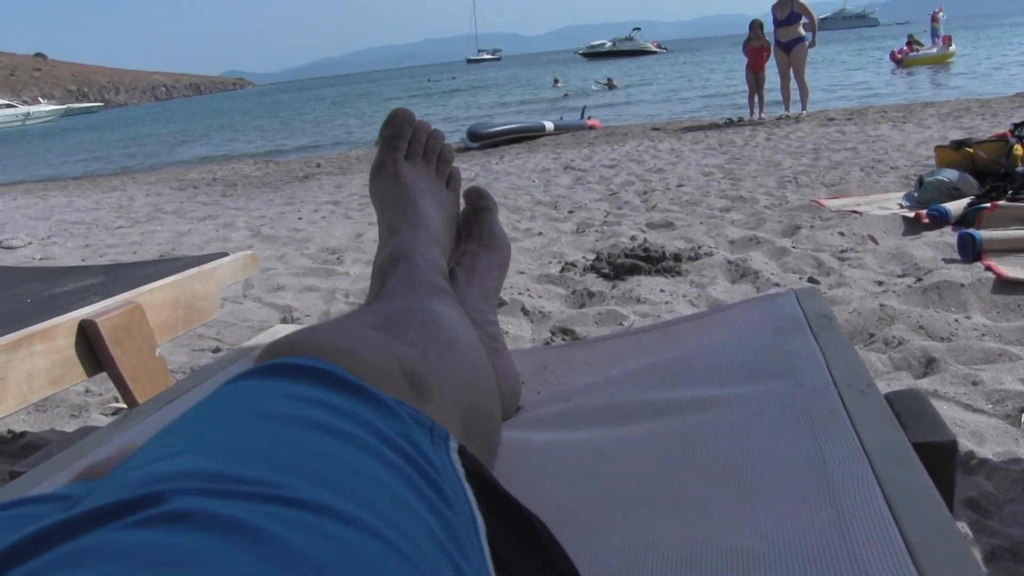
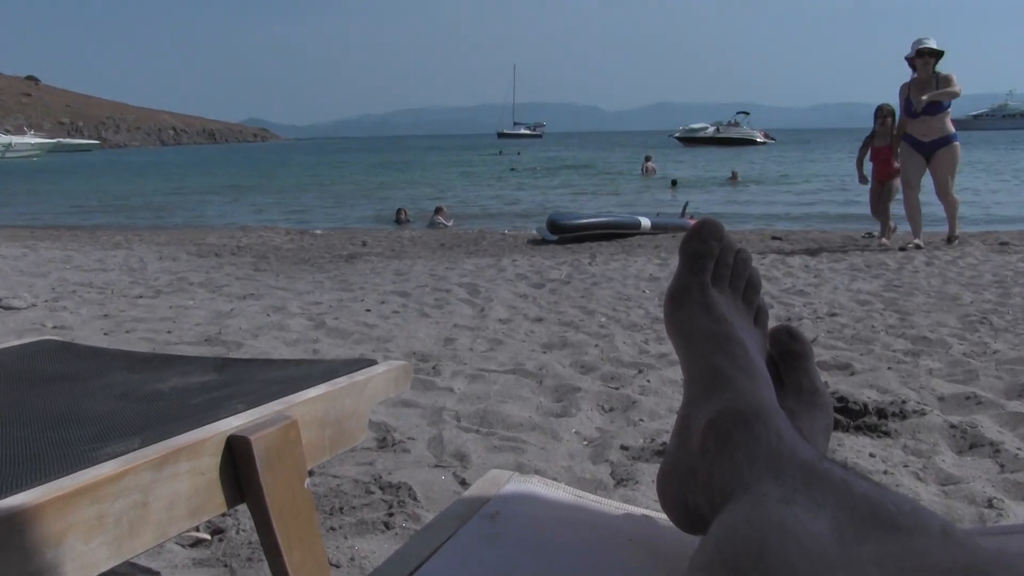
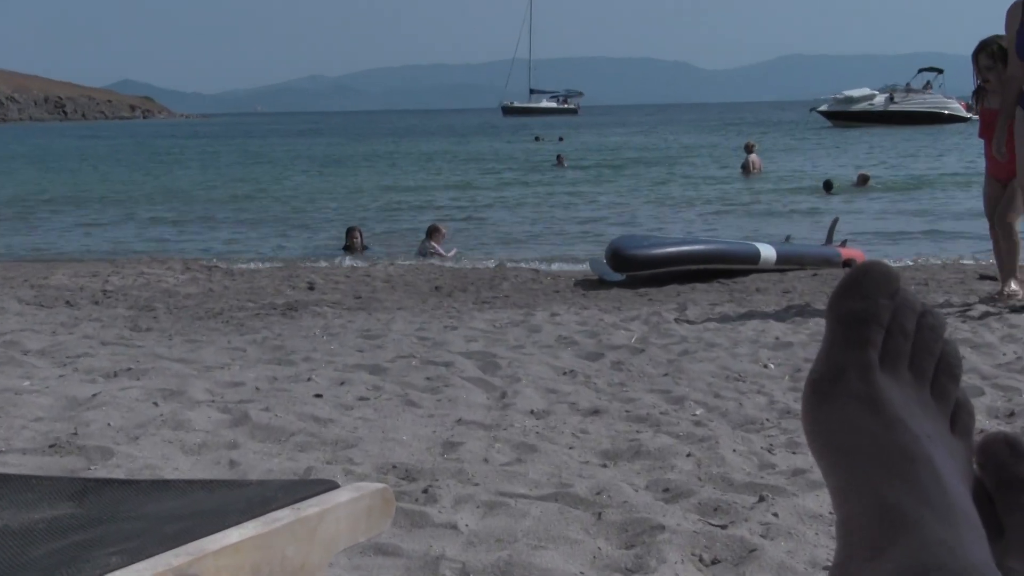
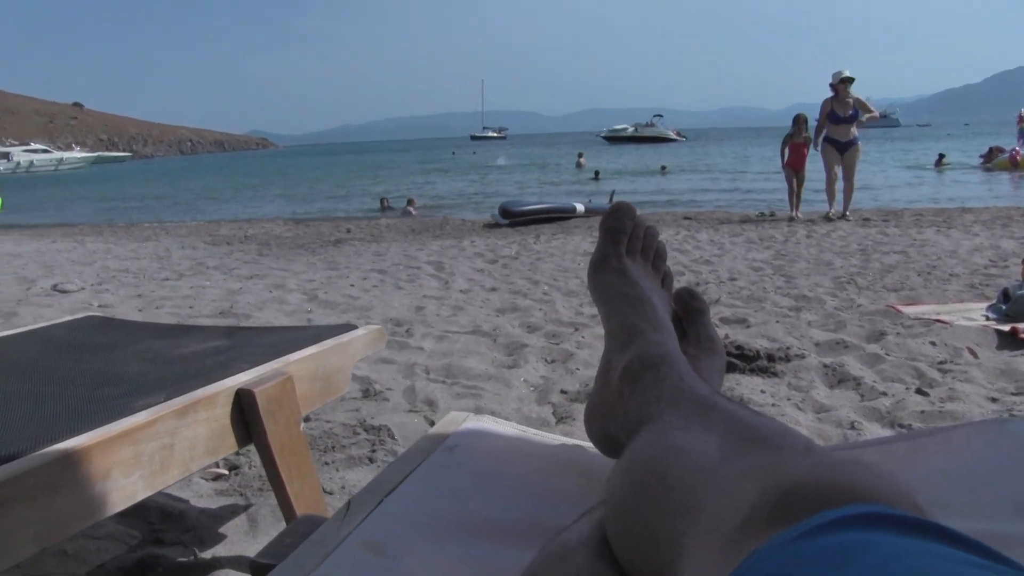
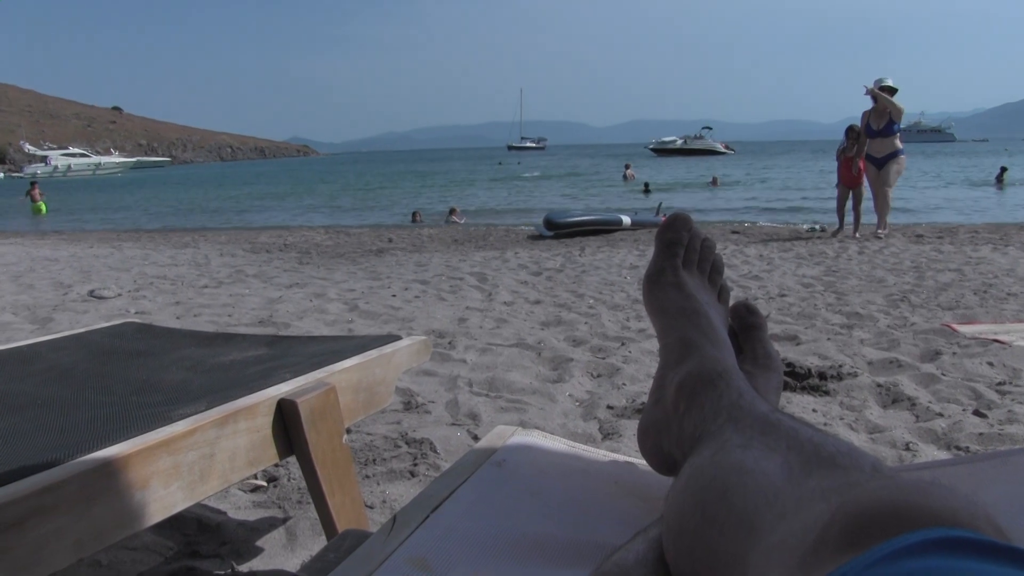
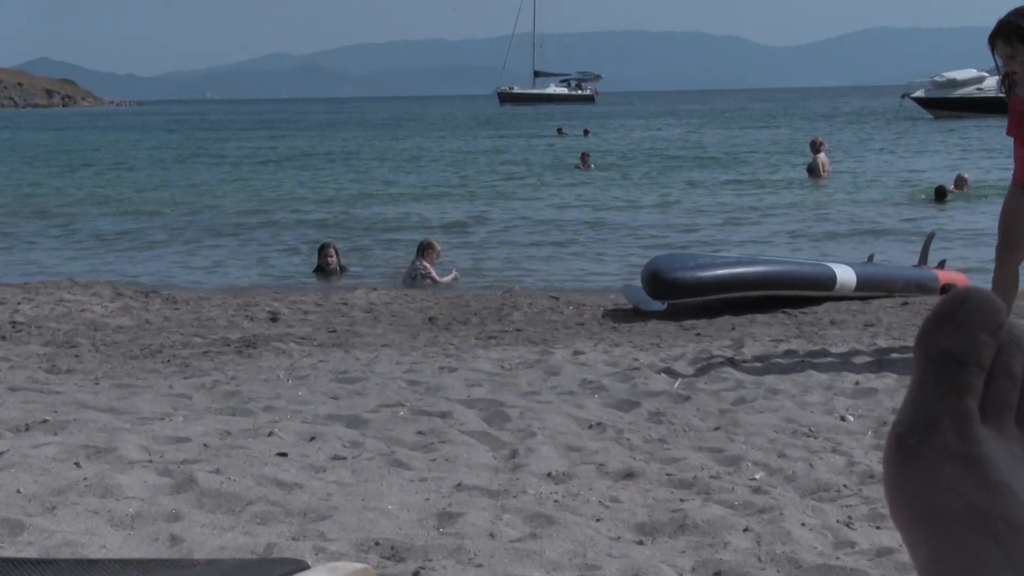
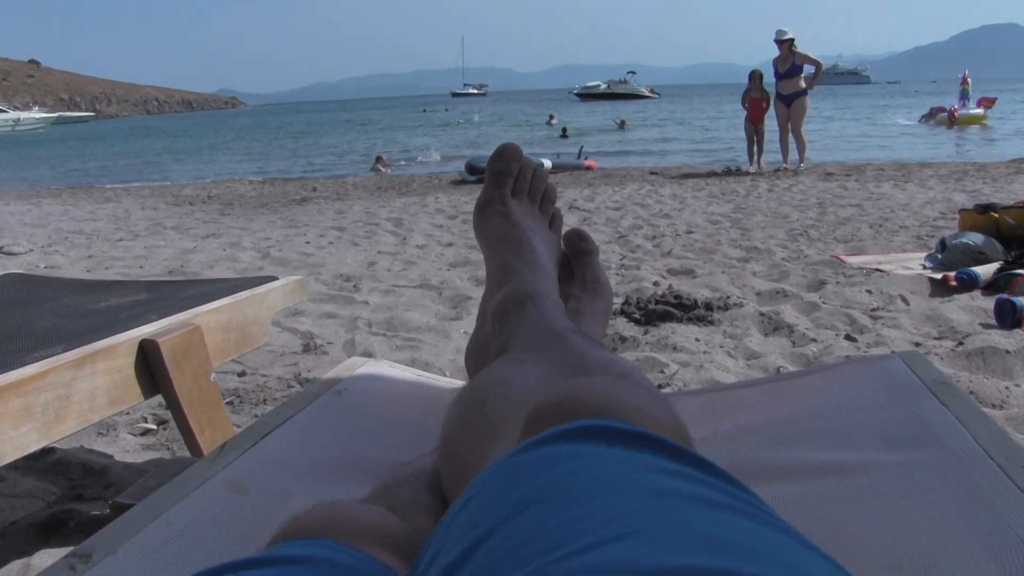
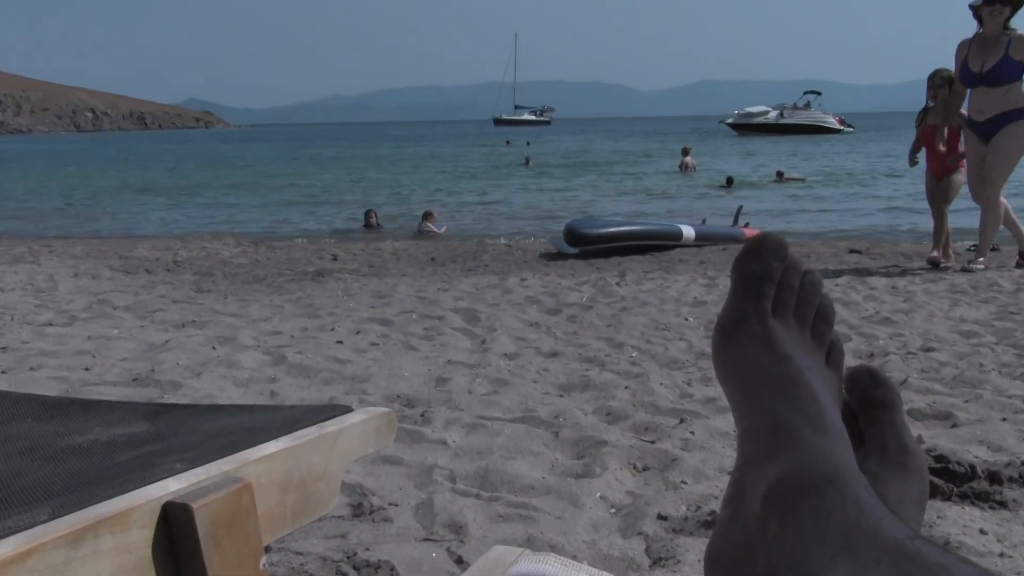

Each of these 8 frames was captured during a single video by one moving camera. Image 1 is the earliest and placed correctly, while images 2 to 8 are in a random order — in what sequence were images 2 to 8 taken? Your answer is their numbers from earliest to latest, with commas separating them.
7, 4, 5, 2, 8, 3, 6
